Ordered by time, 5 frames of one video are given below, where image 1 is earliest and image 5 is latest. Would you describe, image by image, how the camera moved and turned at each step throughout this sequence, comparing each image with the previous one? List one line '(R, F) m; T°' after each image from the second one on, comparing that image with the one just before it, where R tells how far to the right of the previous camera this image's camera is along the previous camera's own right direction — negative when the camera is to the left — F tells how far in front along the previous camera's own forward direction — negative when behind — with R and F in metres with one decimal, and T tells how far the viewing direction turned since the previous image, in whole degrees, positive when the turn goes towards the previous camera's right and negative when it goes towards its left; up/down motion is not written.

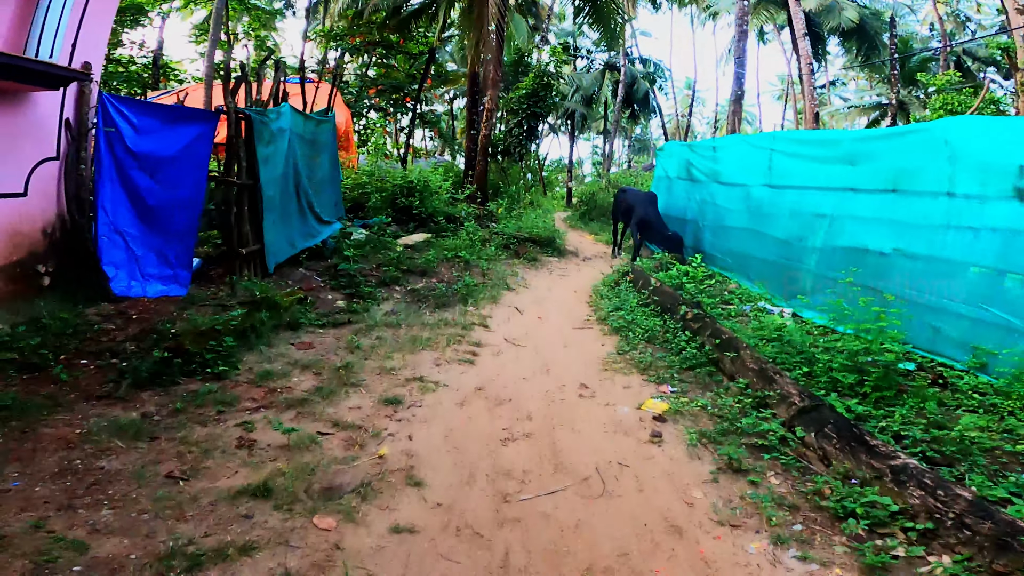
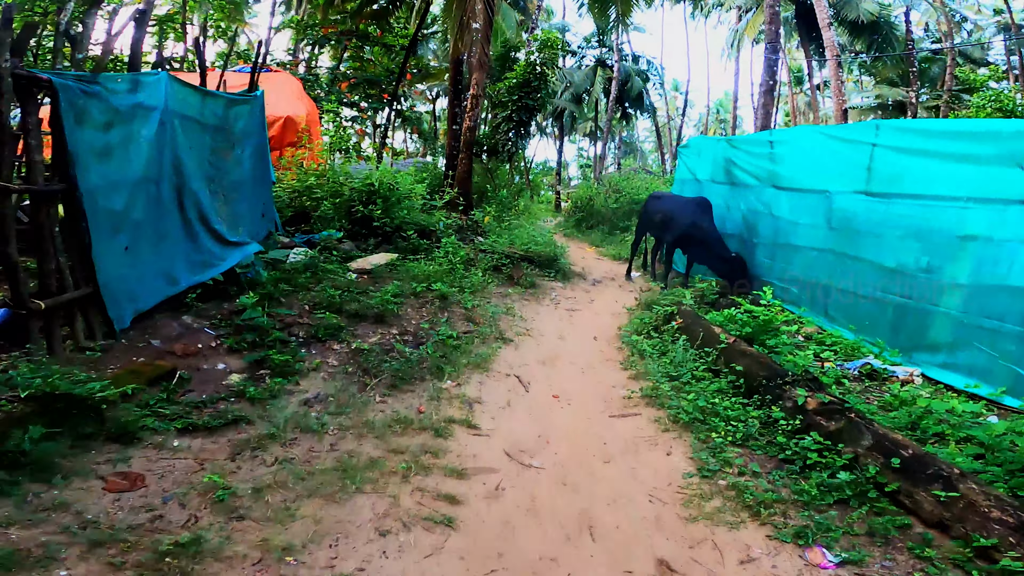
(-0.1, +2.5) m; +2°
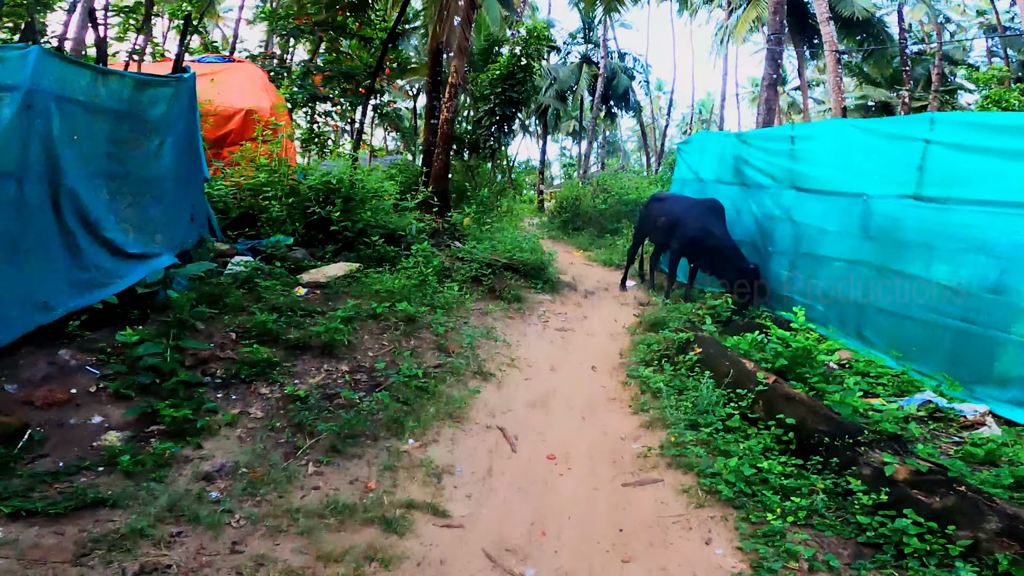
(0.0, +1.0) m; +2°
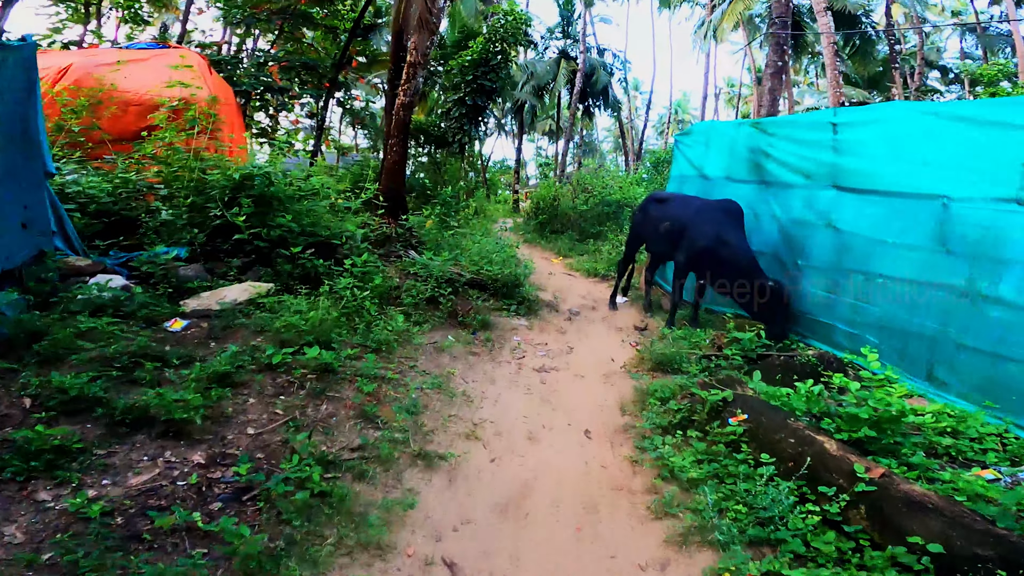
(+0.1, +1.3) m; +2°
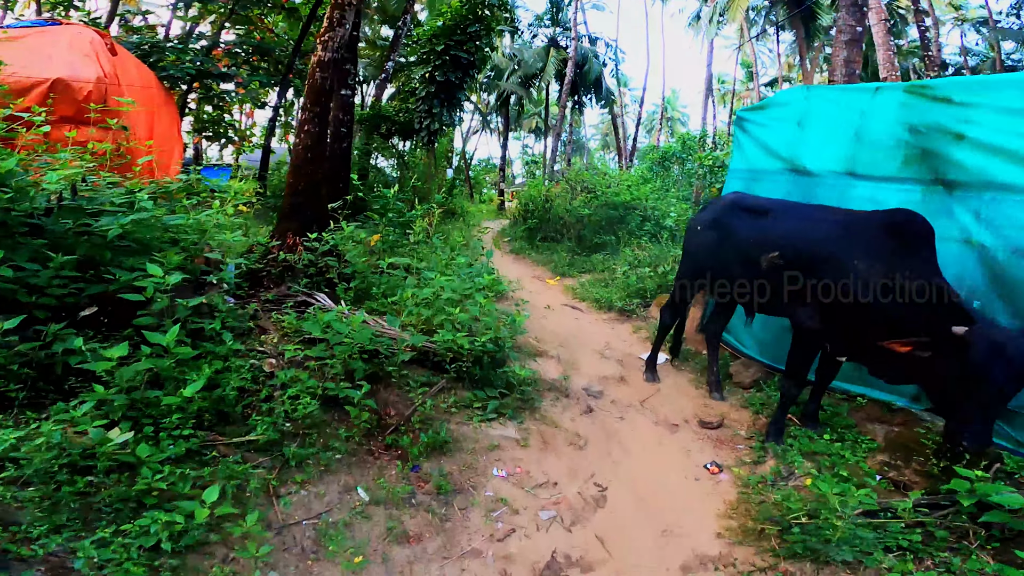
(0.0, +2.3) m; +1°
